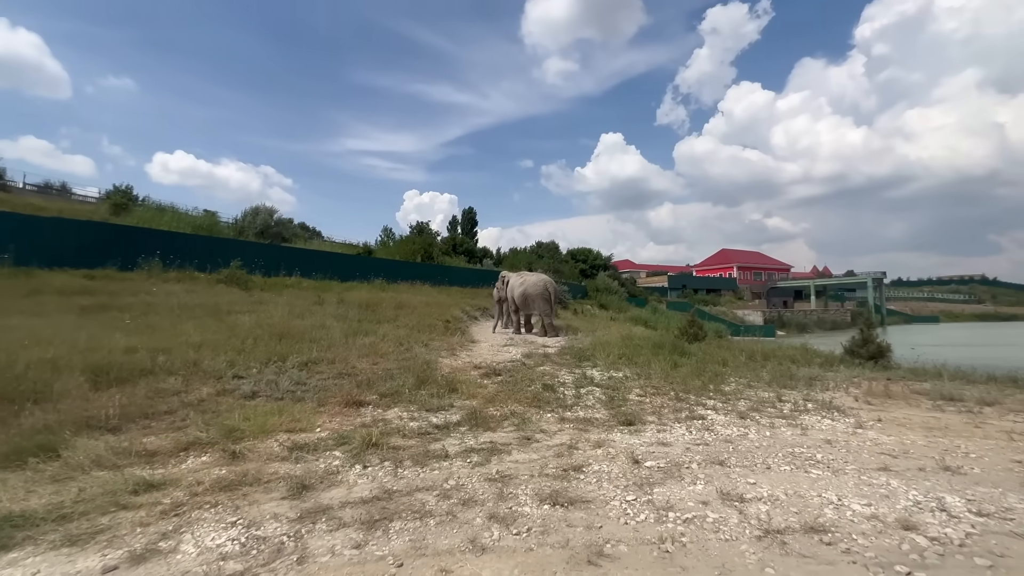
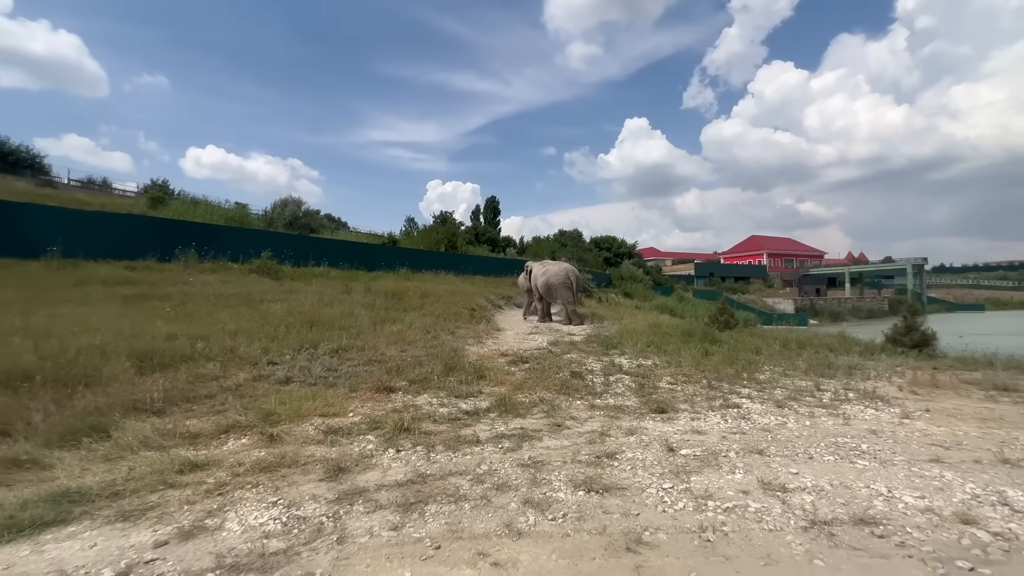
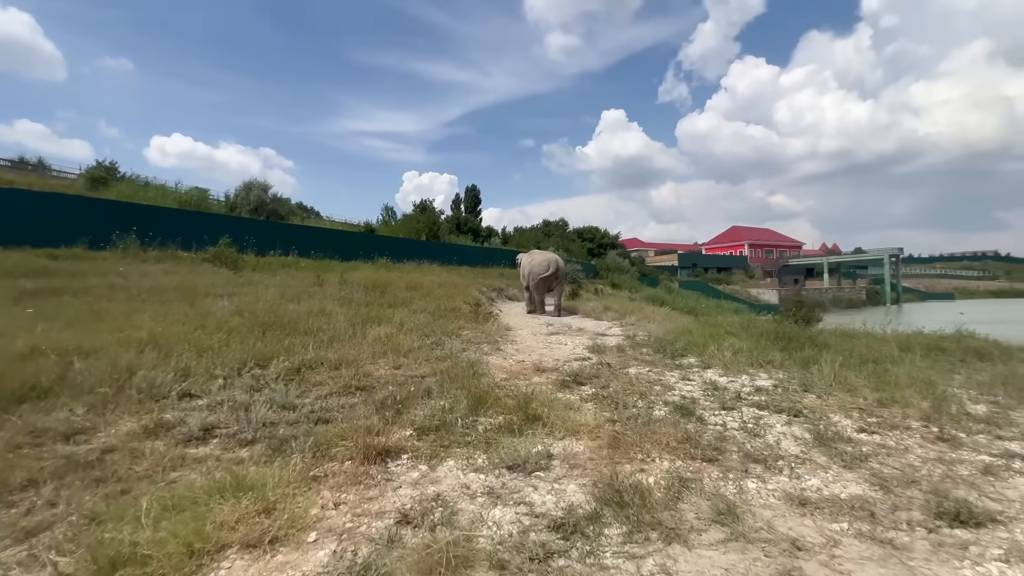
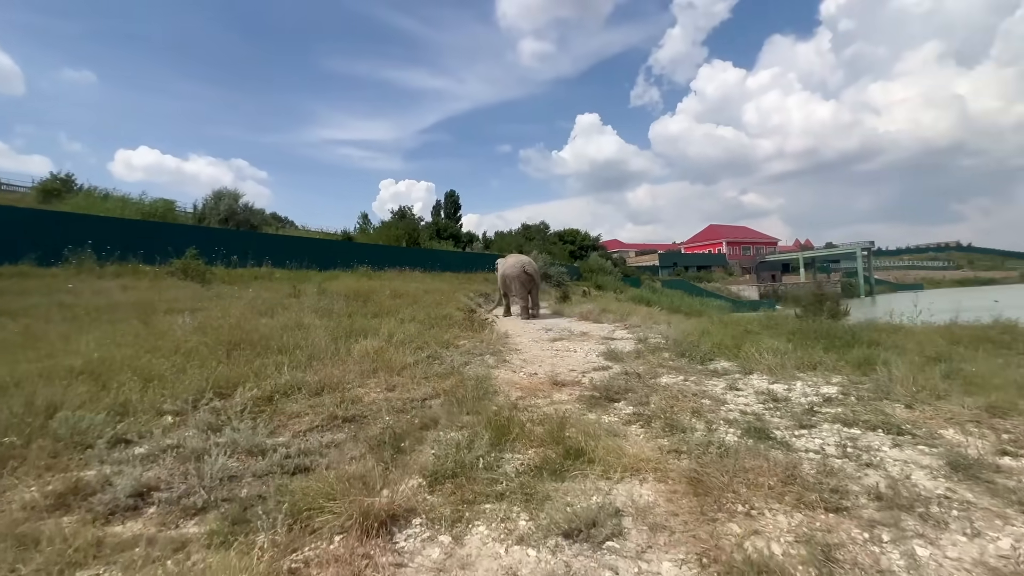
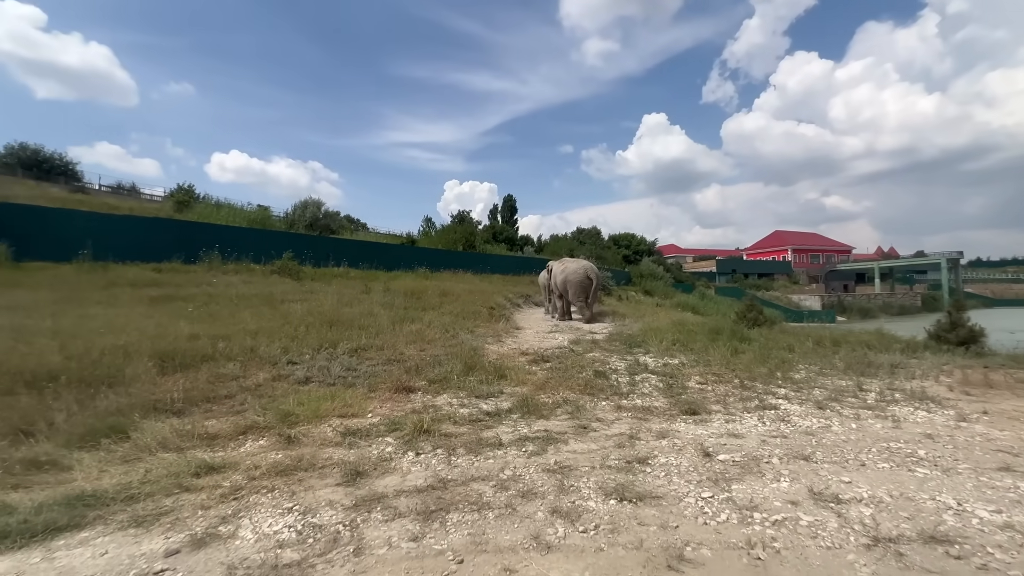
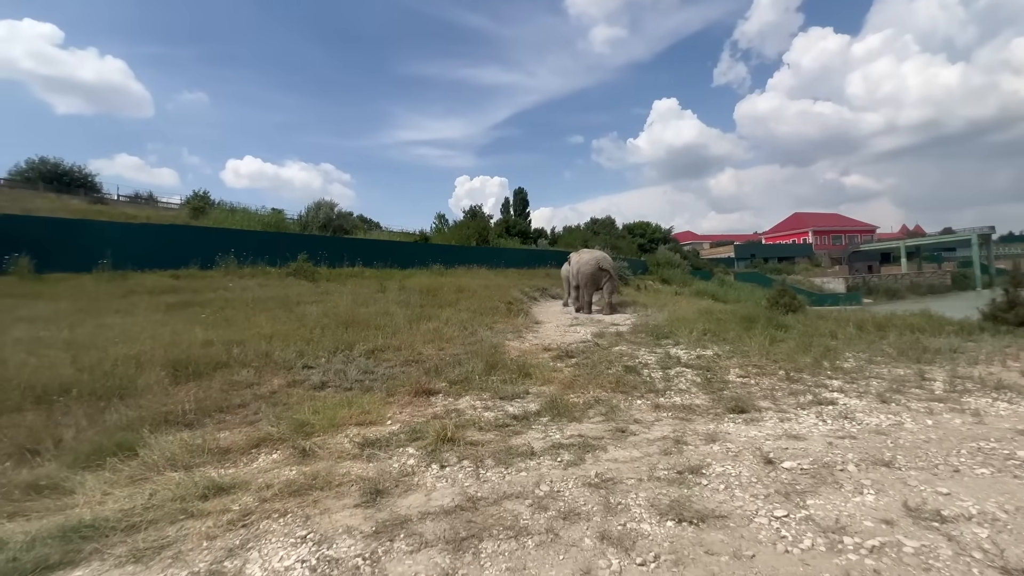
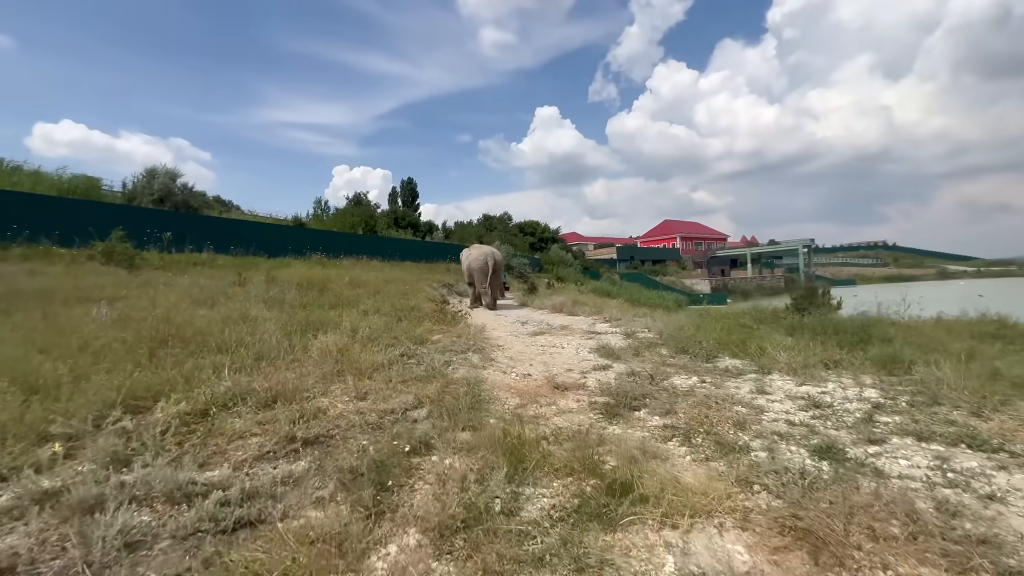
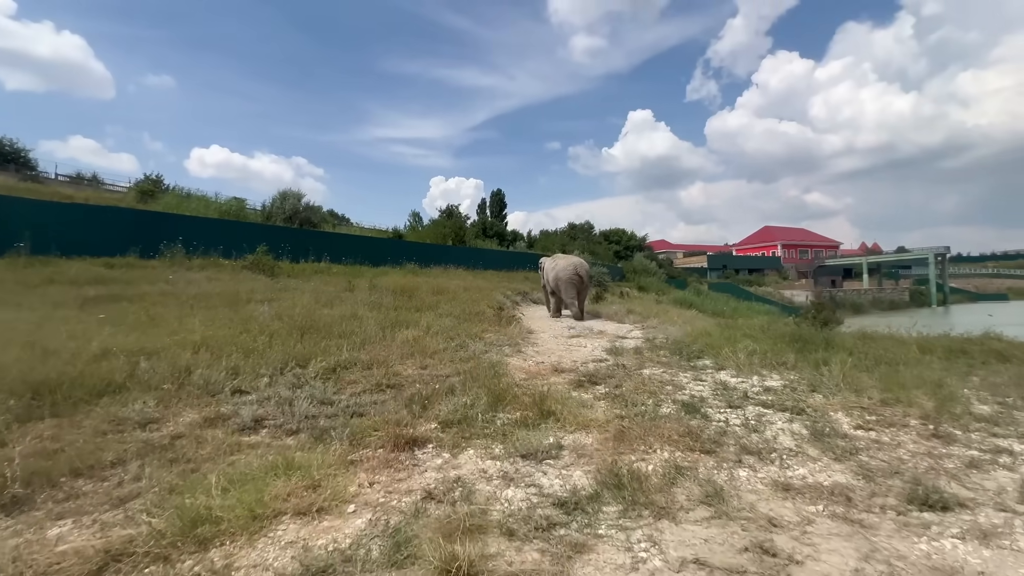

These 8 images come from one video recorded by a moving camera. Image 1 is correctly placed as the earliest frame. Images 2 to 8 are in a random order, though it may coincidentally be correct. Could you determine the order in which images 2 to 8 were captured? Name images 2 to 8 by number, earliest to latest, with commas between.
2, 5, 6, 8, 3, 4, 7
